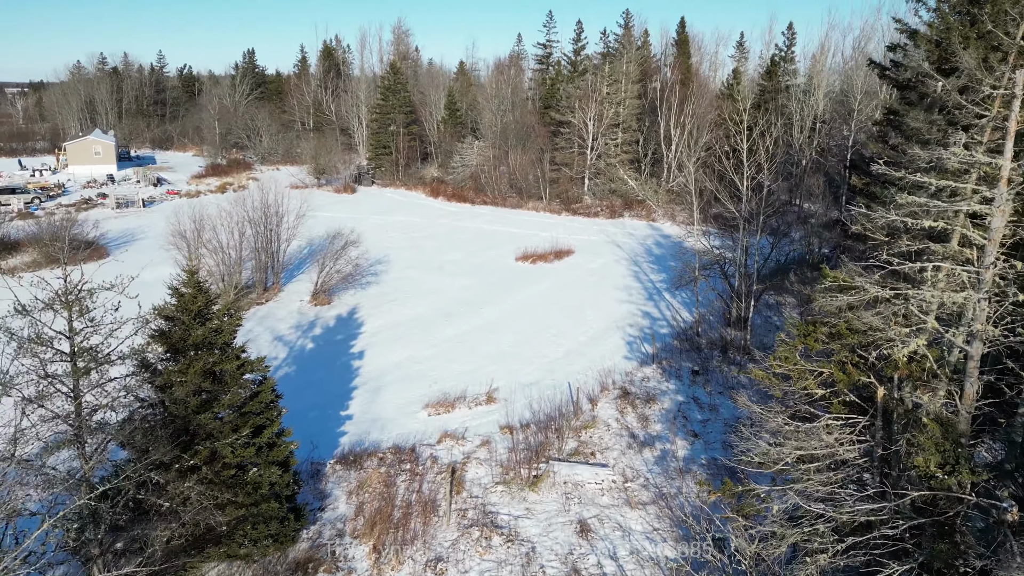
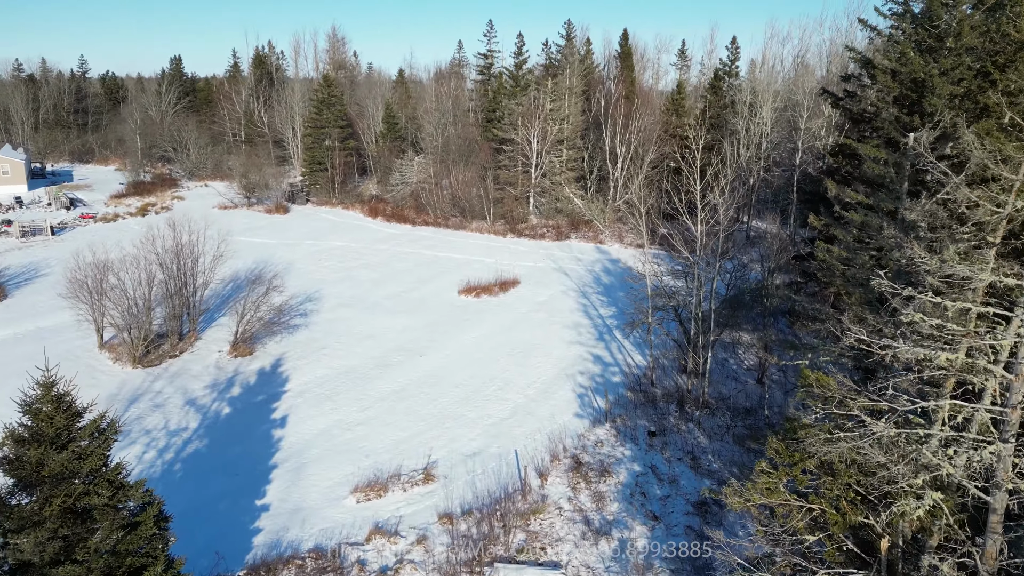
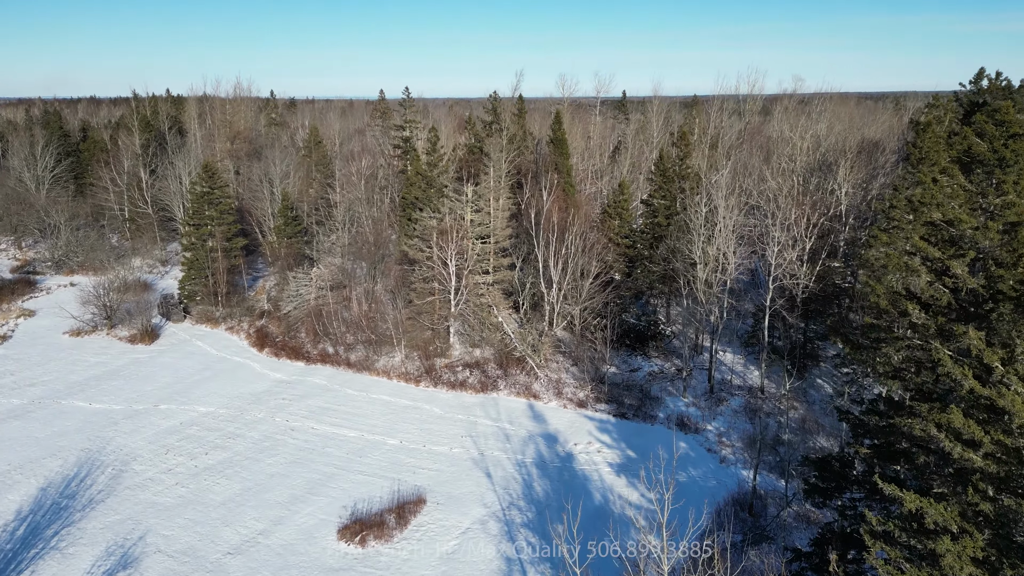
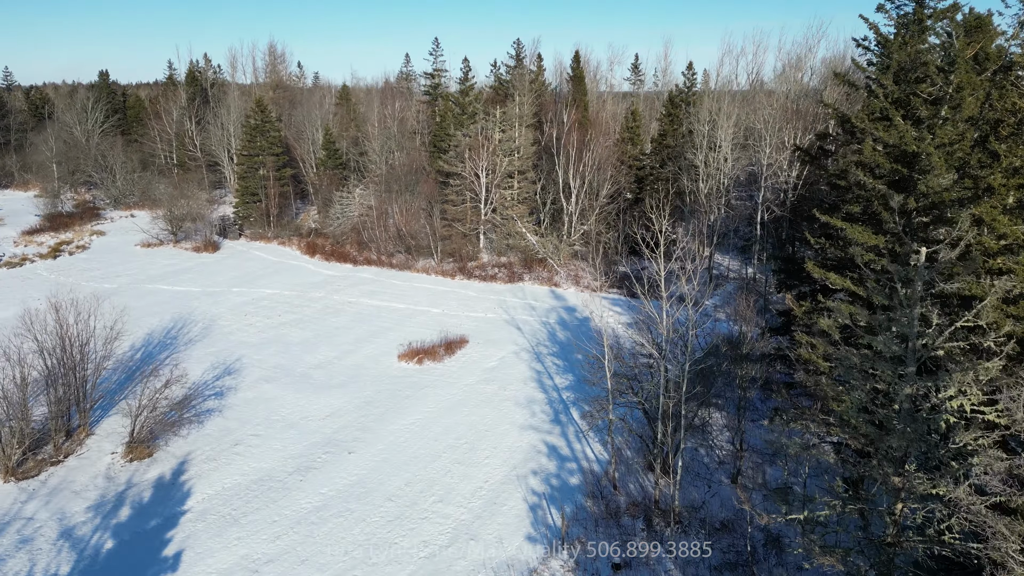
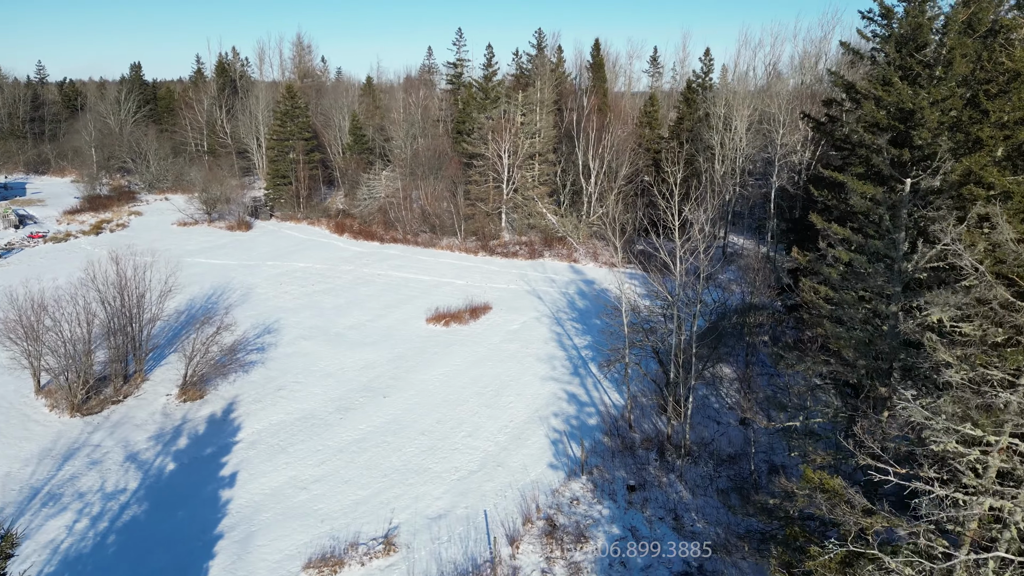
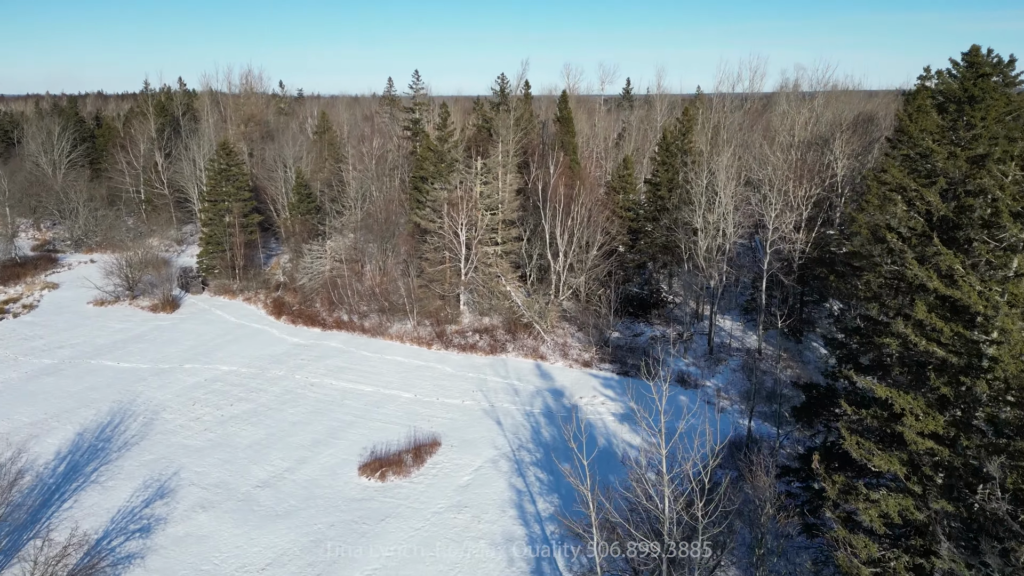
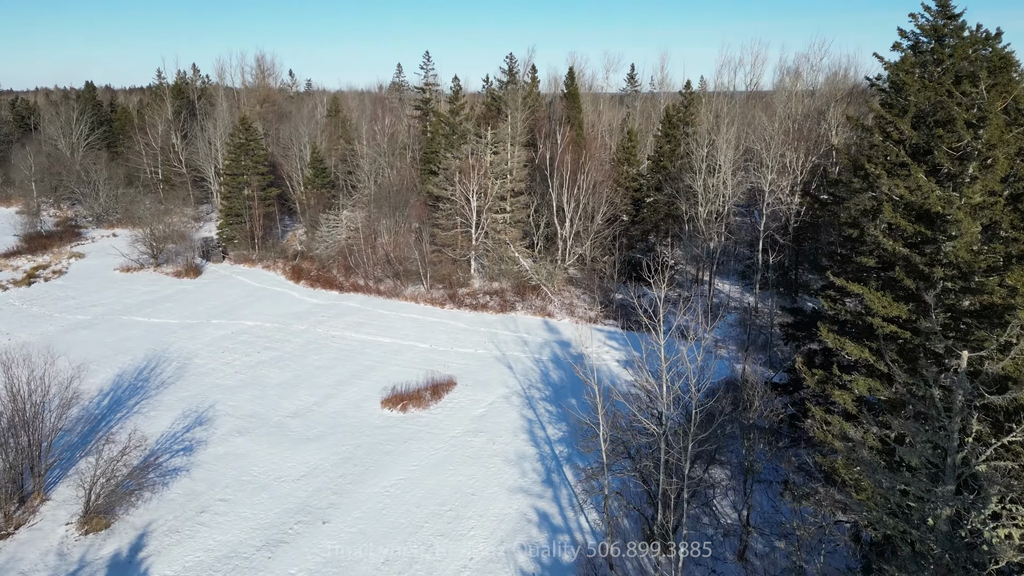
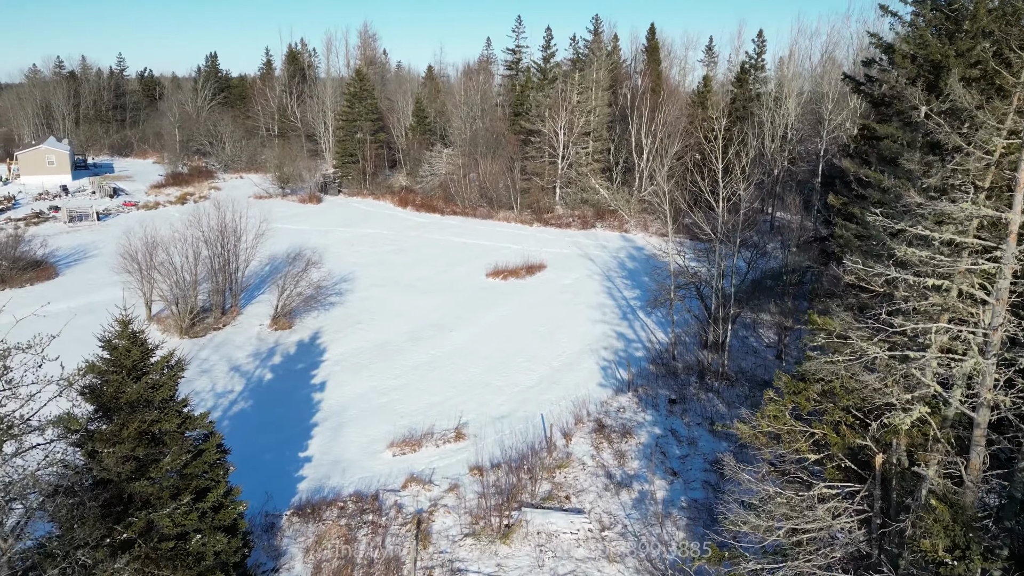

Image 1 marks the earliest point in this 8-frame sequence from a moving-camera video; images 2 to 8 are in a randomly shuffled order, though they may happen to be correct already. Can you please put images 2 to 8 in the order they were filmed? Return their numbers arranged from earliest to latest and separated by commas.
8, 2, 5, 4, 7, 6, 3
